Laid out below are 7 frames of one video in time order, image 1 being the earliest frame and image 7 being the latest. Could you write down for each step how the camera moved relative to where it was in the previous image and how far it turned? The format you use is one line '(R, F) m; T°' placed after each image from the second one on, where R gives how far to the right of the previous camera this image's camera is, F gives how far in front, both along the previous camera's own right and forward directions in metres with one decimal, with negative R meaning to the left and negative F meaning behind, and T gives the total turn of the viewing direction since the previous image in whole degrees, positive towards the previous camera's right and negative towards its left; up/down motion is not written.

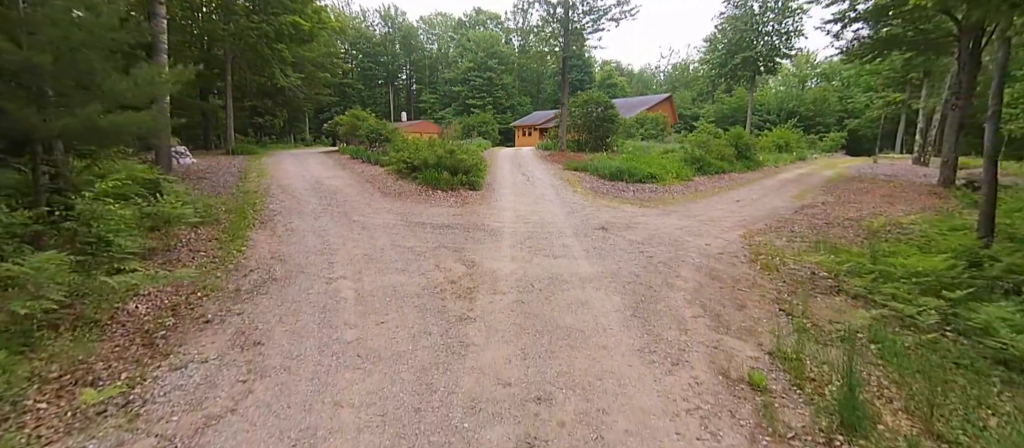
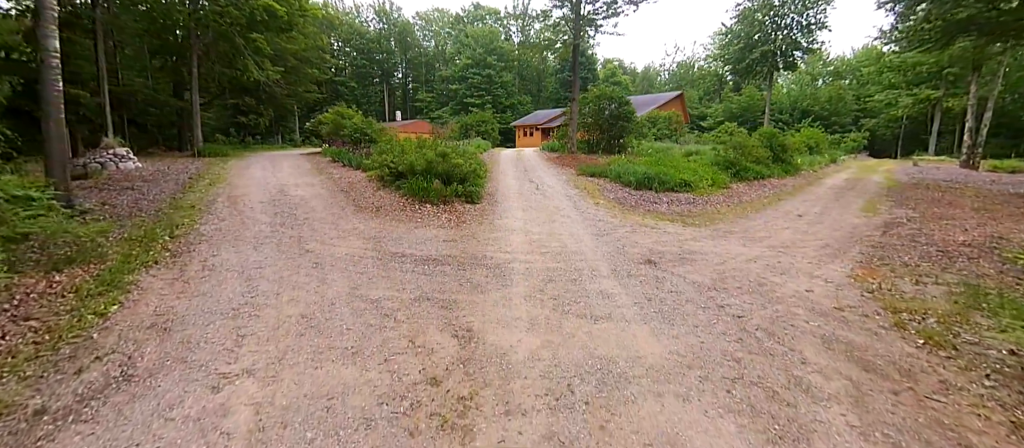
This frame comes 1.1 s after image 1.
(-0.2, +2.2) m; 0°
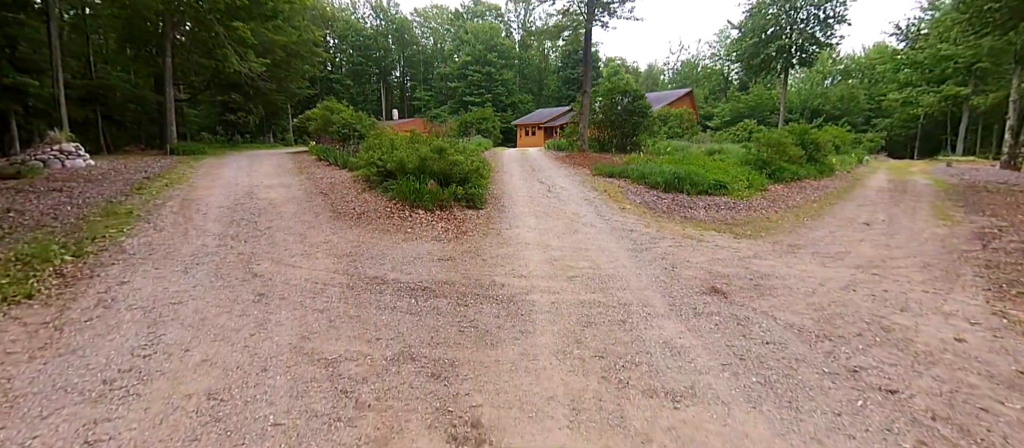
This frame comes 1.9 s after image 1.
(-0.2, +1.5) m; 0°
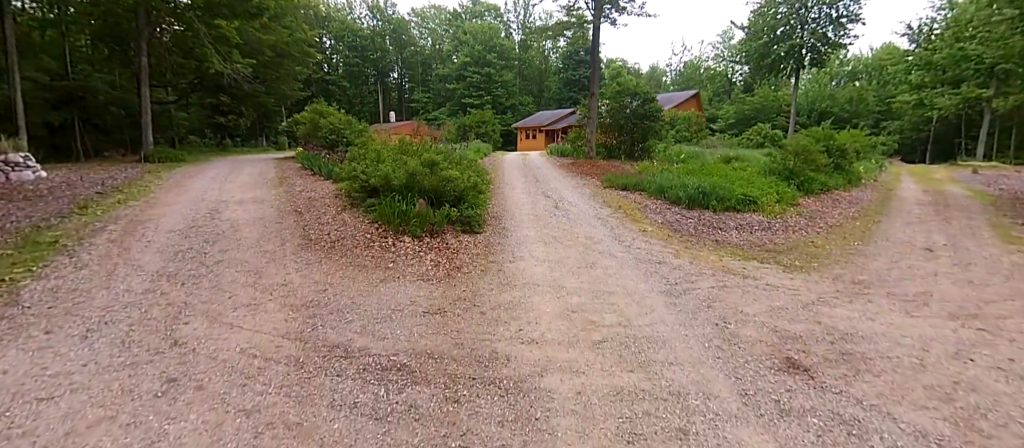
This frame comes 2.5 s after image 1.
(-0.1, +1.1) m; 0°
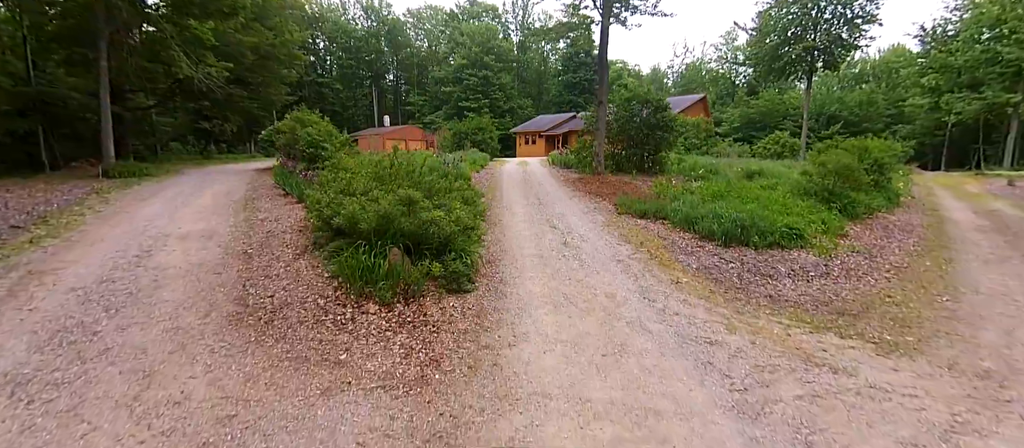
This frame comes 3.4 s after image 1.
(0.0, +1.4) m; 0°
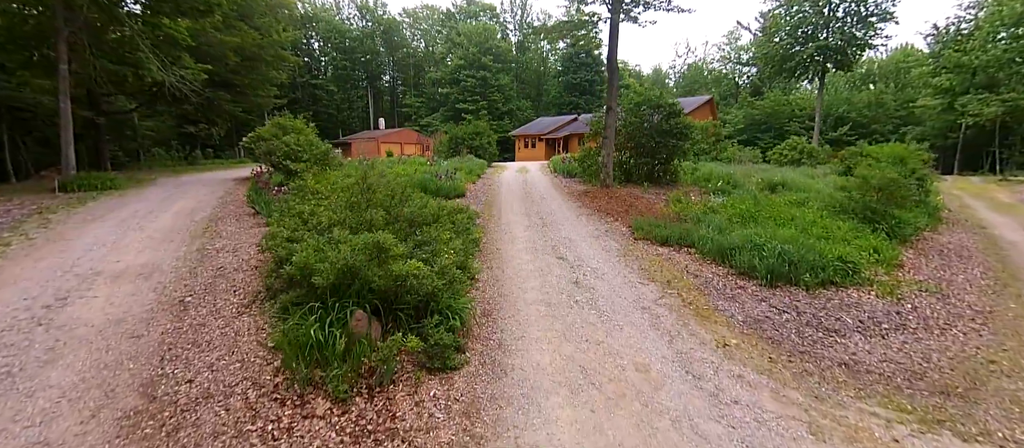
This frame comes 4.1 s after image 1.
(0.0, +1.1) m; 0°
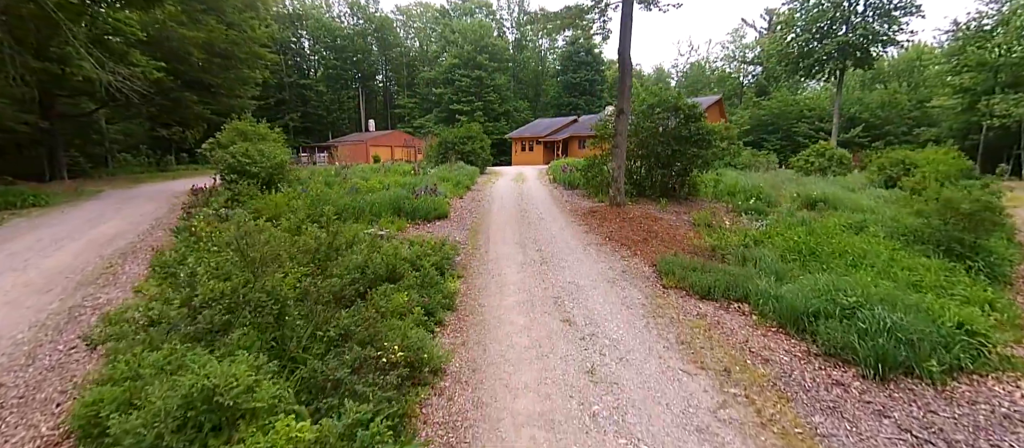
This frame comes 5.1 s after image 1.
(+0.1, +1.8) m; 0°
